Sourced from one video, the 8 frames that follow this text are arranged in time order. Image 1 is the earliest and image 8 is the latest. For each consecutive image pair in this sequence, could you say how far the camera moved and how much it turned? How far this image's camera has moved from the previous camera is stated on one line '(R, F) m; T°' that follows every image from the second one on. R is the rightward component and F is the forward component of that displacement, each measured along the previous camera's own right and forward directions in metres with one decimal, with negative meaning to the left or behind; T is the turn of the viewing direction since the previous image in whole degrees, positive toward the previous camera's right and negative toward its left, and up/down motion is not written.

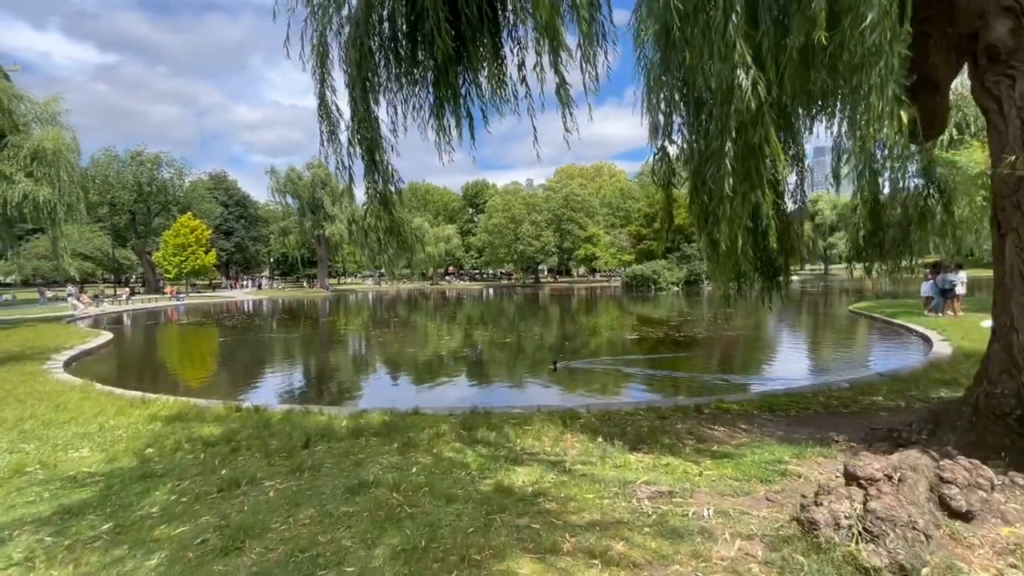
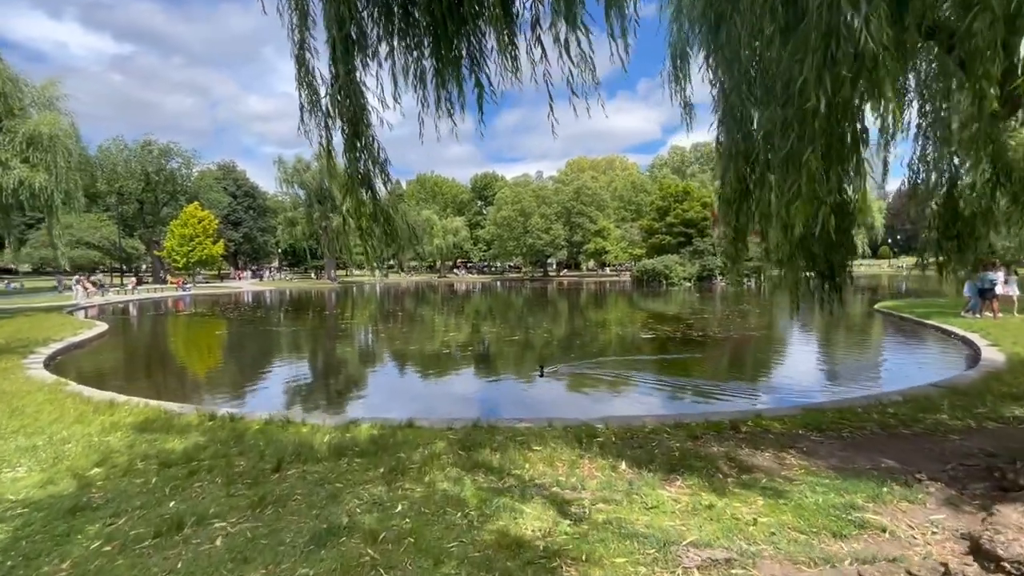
(0.0, +0.6) m; -1°
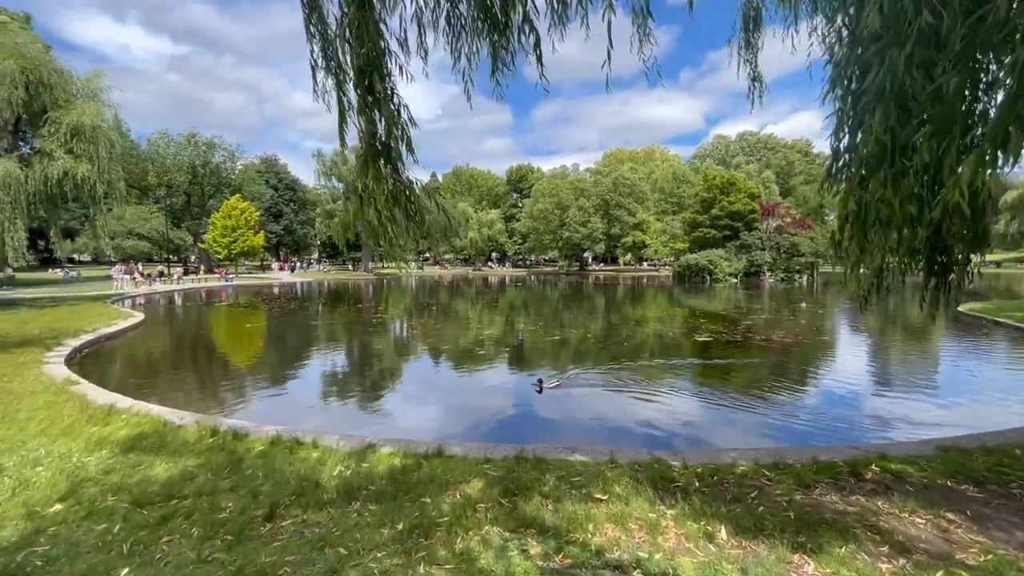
(-0.2, +0.9) m; -4°
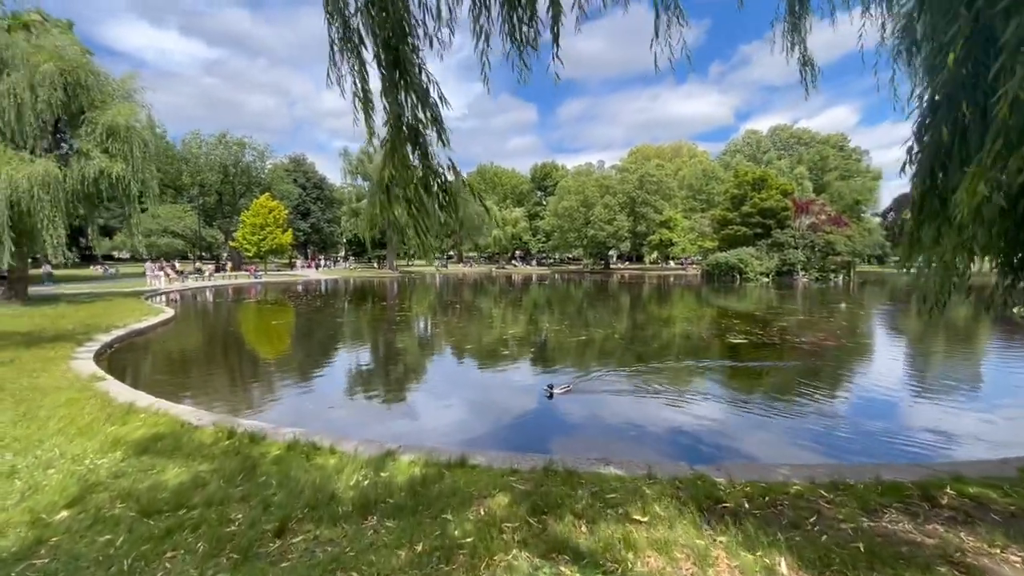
(0.0, +0.3) m; -3°
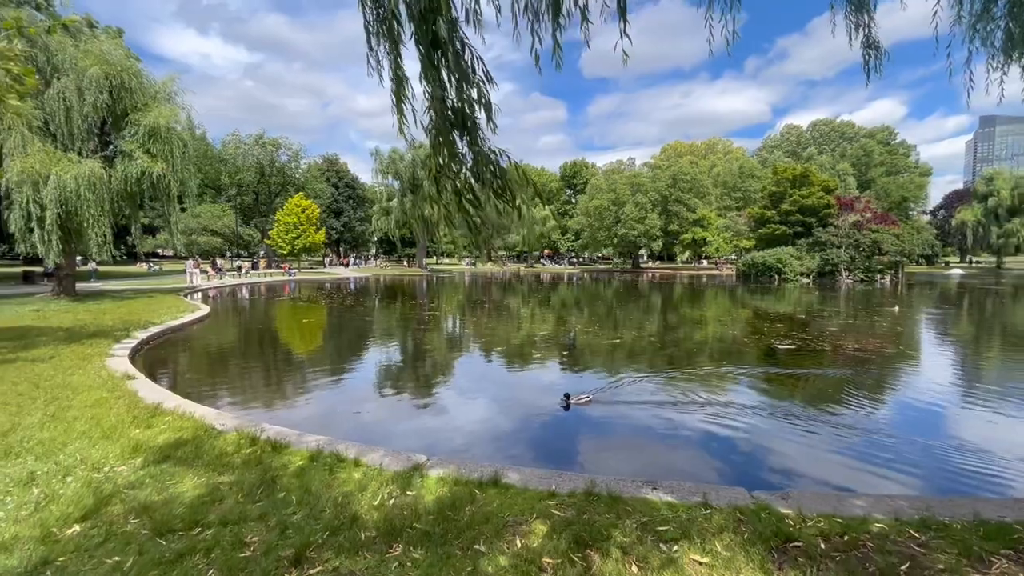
(-0.1, +0.3) m; -3°
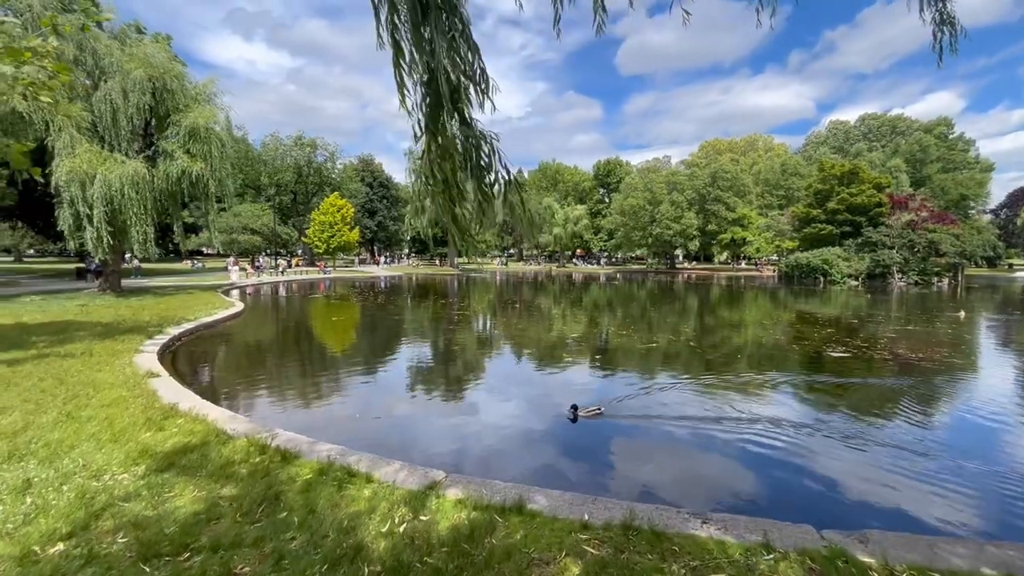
(0.0, +0.4) m; -4°
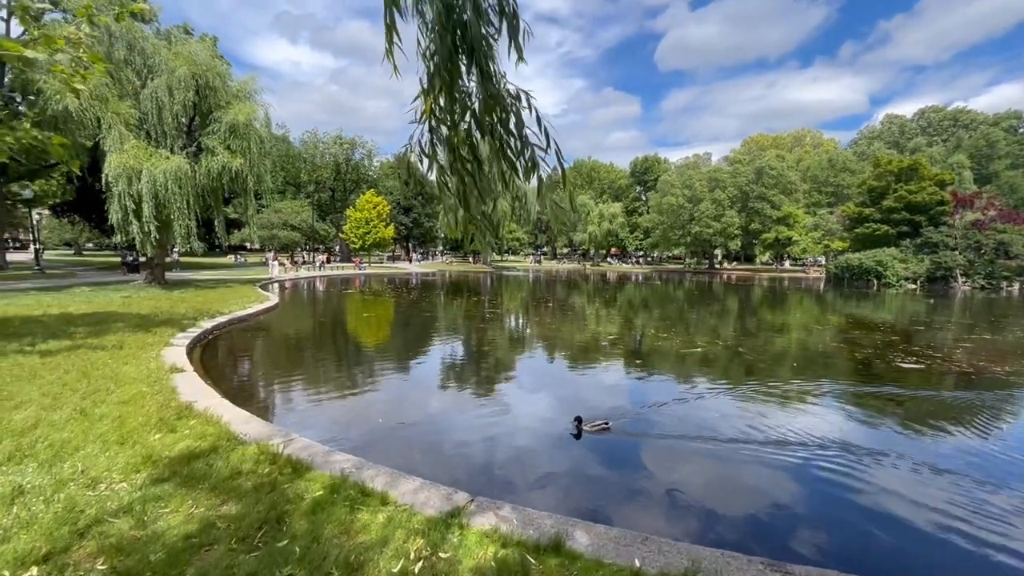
(0.0, +0.4) m; -4°
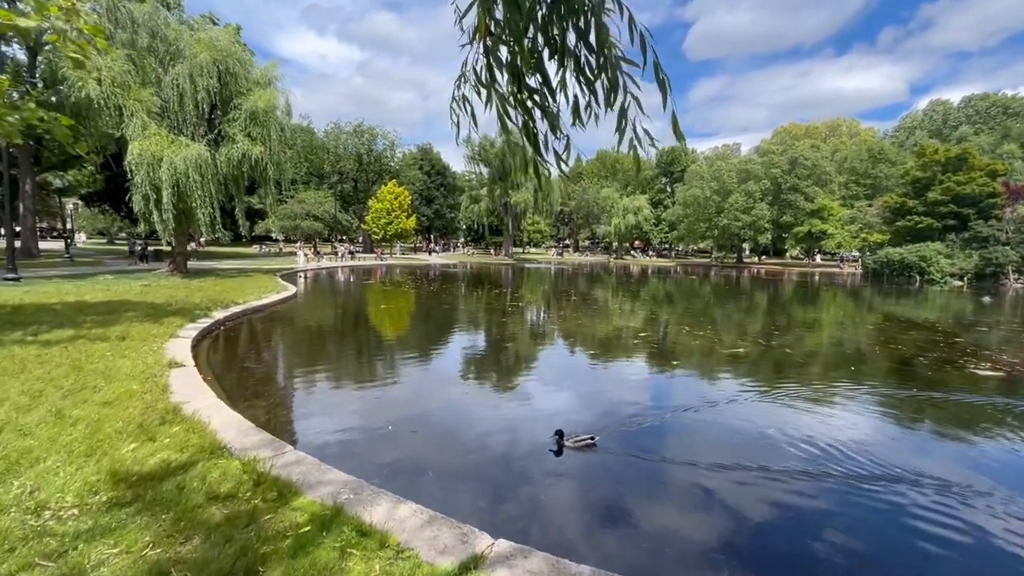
(-0.1, +0.6) m; -3°
